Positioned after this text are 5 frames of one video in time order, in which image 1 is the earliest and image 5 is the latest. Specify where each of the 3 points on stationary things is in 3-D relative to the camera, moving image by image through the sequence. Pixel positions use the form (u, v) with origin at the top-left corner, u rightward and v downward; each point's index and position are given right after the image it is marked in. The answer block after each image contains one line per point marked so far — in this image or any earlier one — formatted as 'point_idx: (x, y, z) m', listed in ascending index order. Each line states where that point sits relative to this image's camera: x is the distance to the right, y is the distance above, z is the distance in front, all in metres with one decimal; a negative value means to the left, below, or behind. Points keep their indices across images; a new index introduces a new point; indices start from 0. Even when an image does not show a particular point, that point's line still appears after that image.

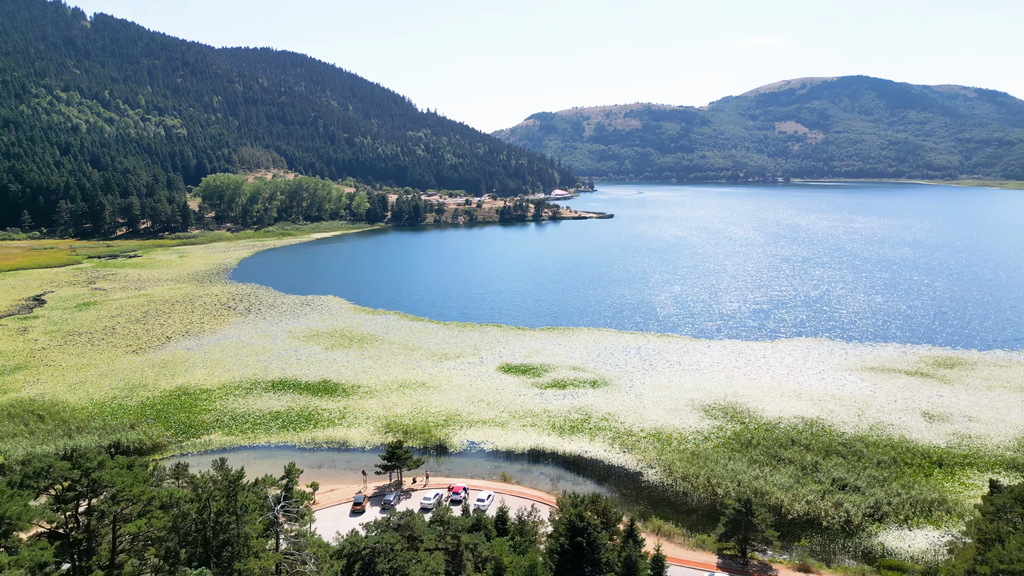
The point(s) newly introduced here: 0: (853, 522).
0: (+12.3, -8.4, +19.8) m
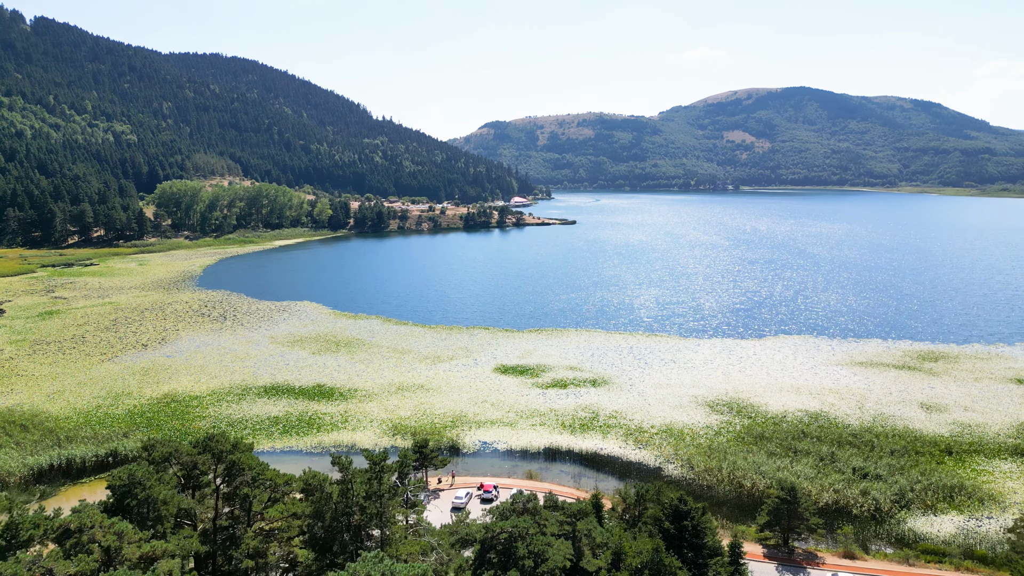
0: (+13.4, -8.1, +20.1) m
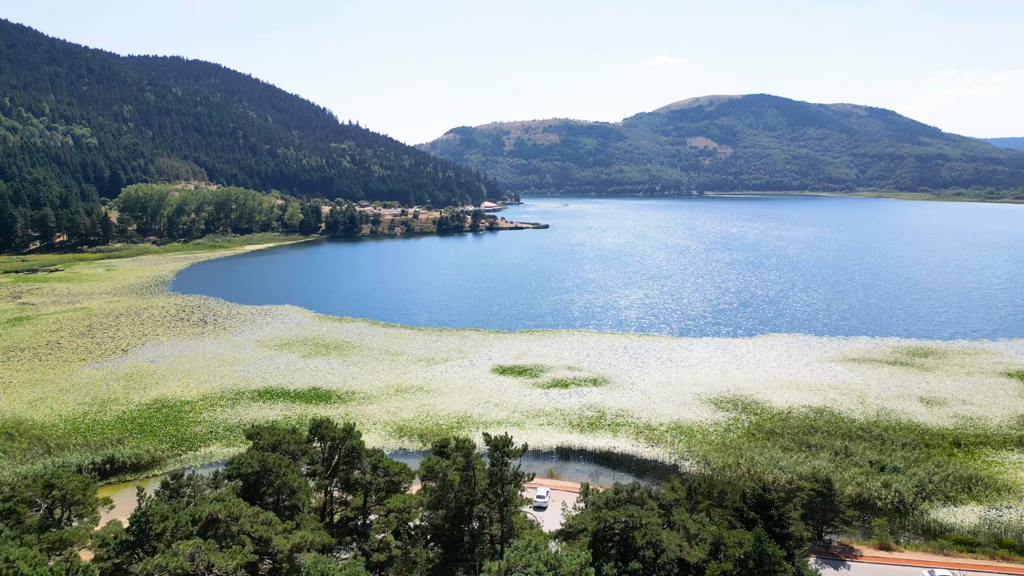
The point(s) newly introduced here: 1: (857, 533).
0: (+14.3, -7.8, +20.2) m
1: (+11.4, -8.2, +18.5) m
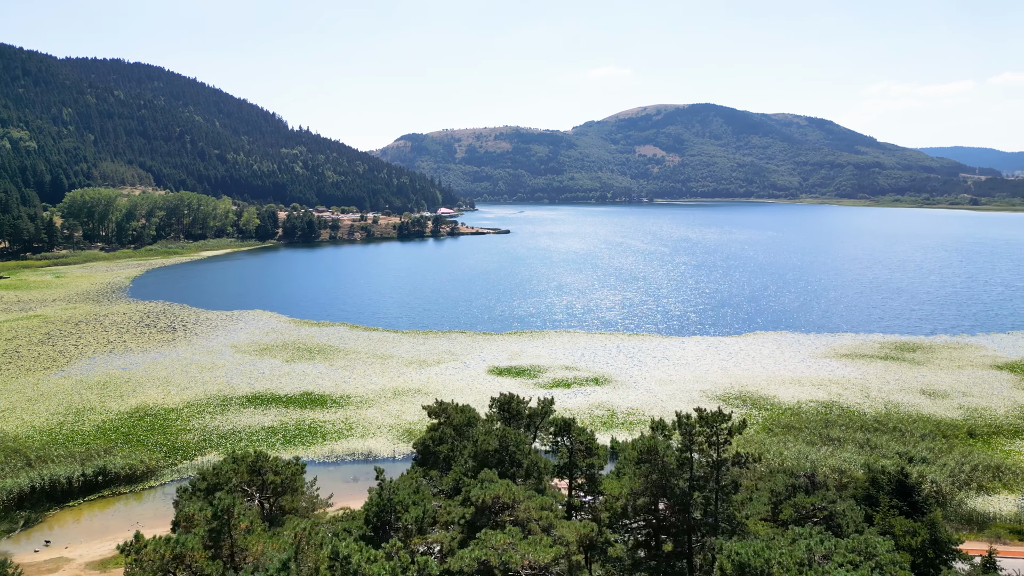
0: (+15.6, -7.4, +20.1) m
1: (+12.8, -7.9, +18.3) m
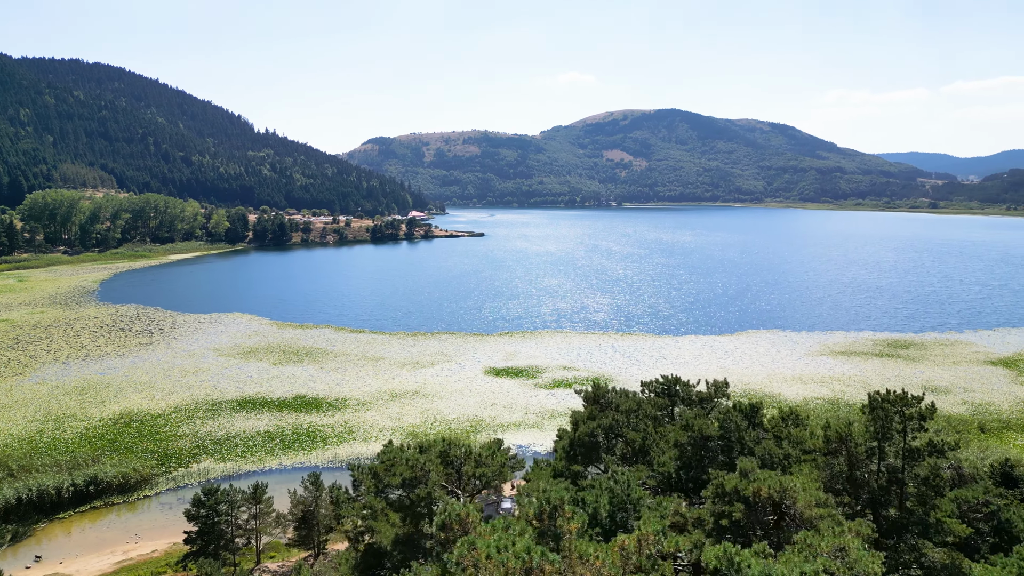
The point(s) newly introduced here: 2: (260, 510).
0: (+16.4, -7.2, +19.9) m
1: (+13.7, -7.6, +18.0) m
2: (-8.0, -7.2, +17.8) m
